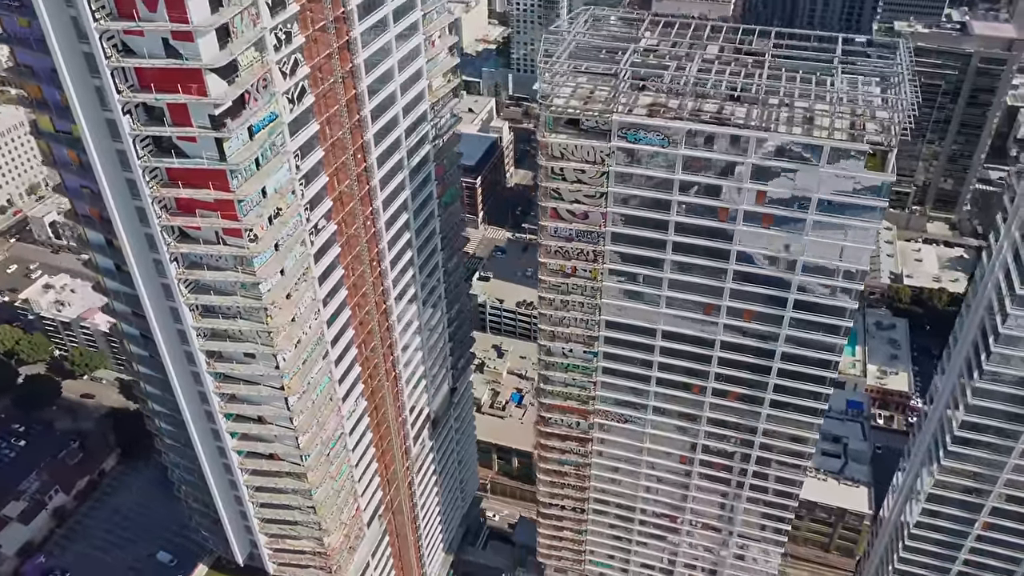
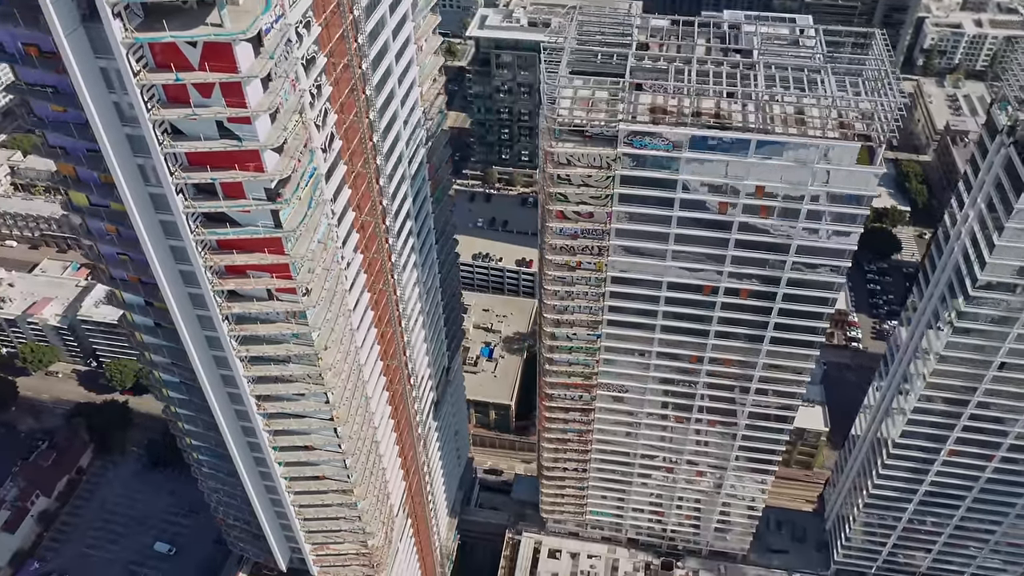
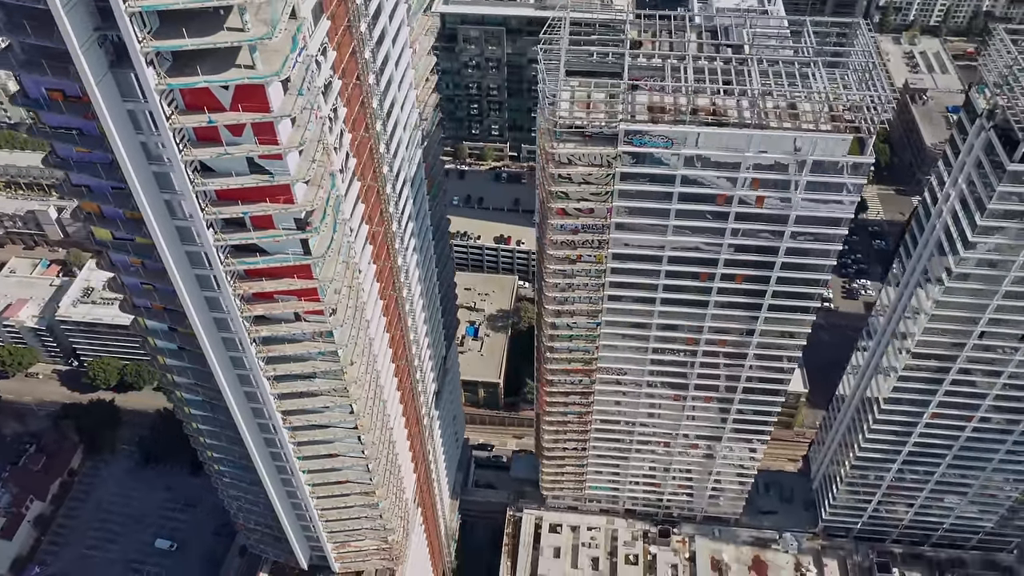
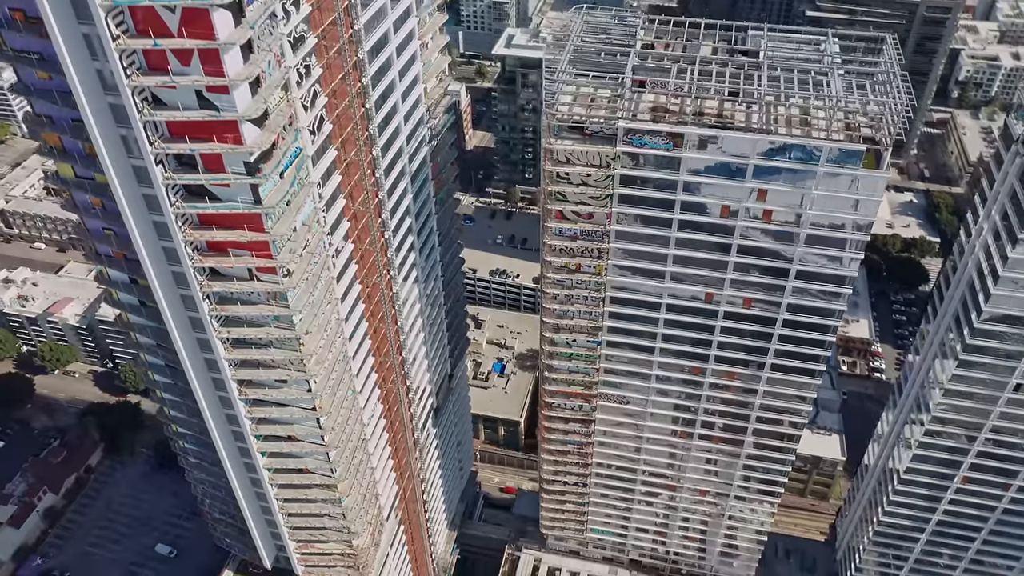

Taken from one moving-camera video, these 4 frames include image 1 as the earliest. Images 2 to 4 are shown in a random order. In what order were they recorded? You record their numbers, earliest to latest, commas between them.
4, 2, 3
